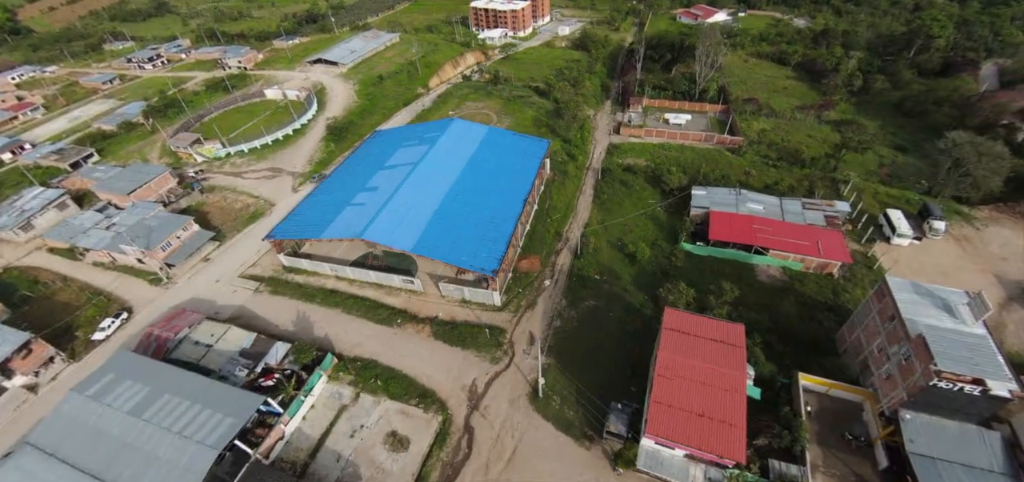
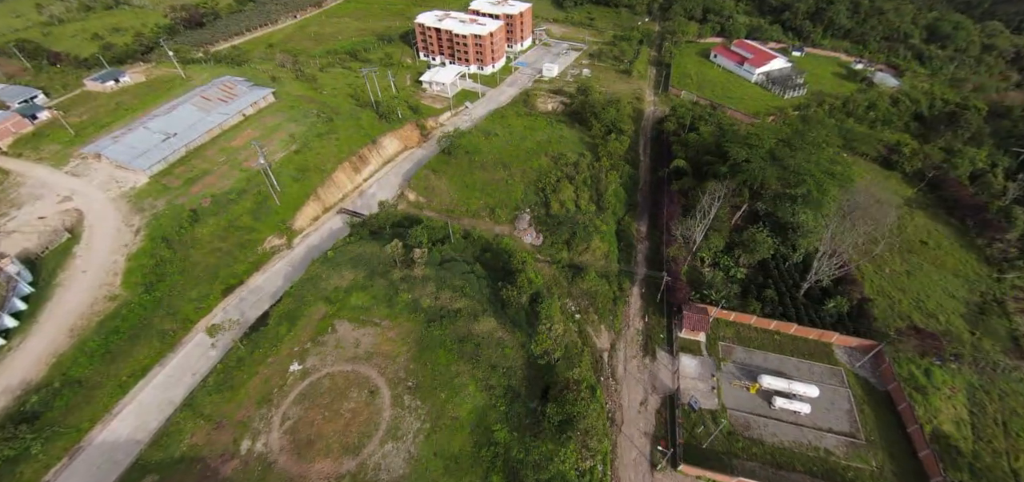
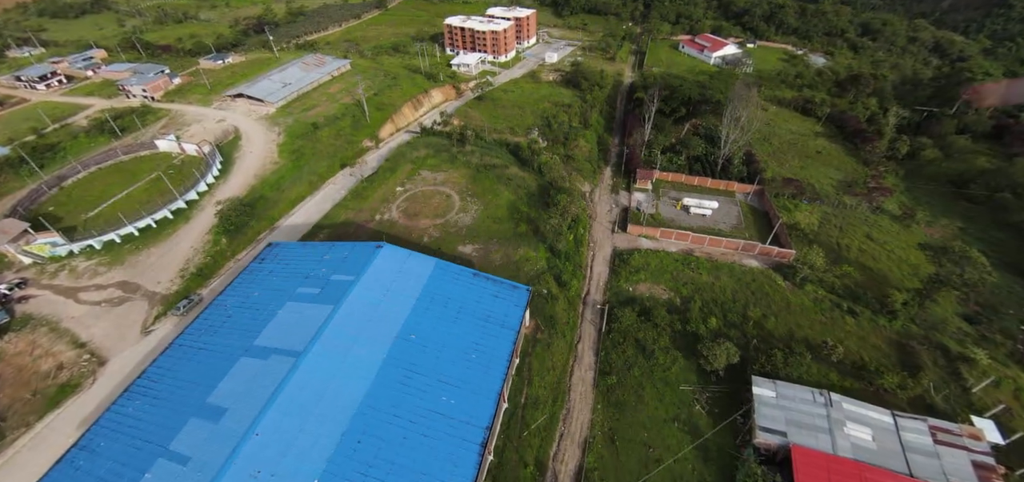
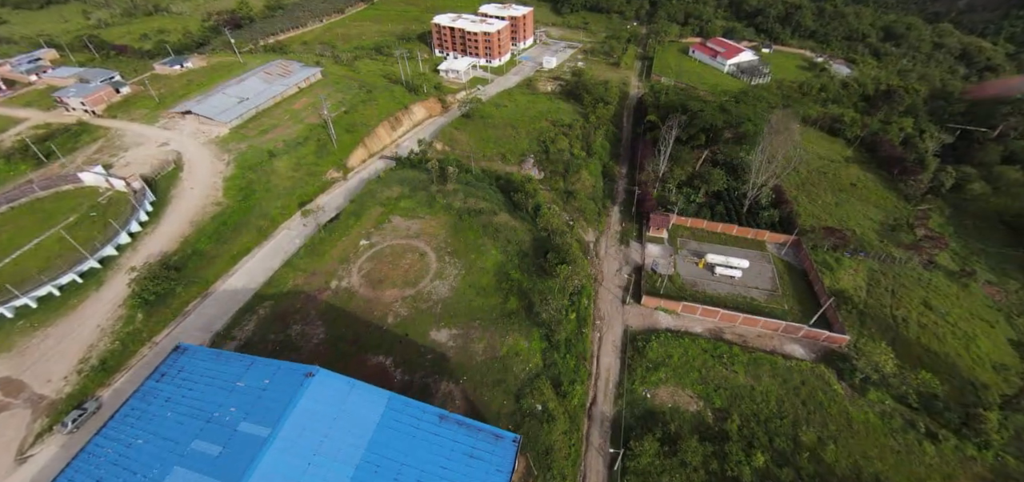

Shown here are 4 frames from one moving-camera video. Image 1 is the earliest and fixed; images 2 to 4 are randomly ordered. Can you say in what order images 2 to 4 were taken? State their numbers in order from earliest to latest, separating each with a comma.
3, 4, 2
